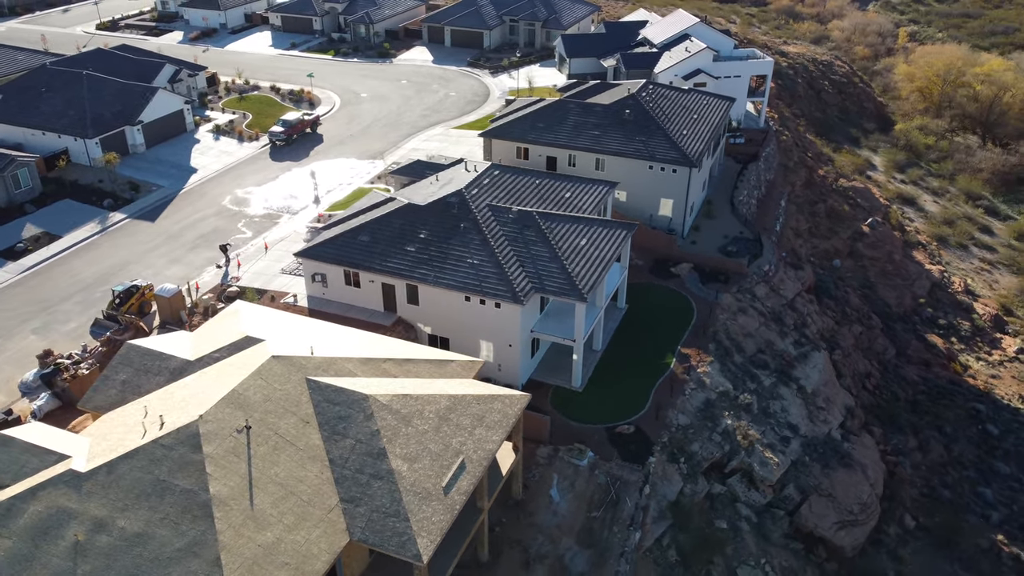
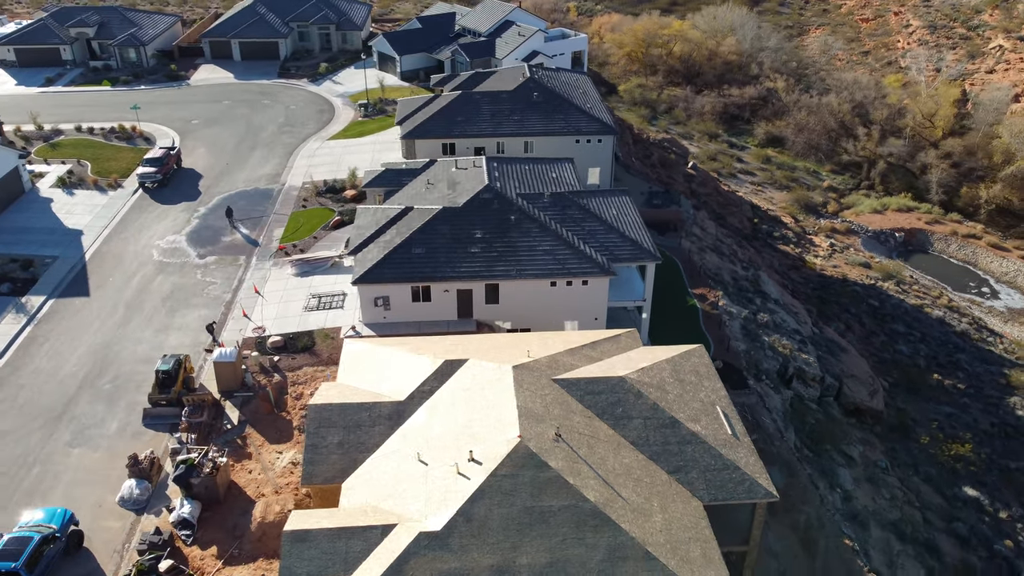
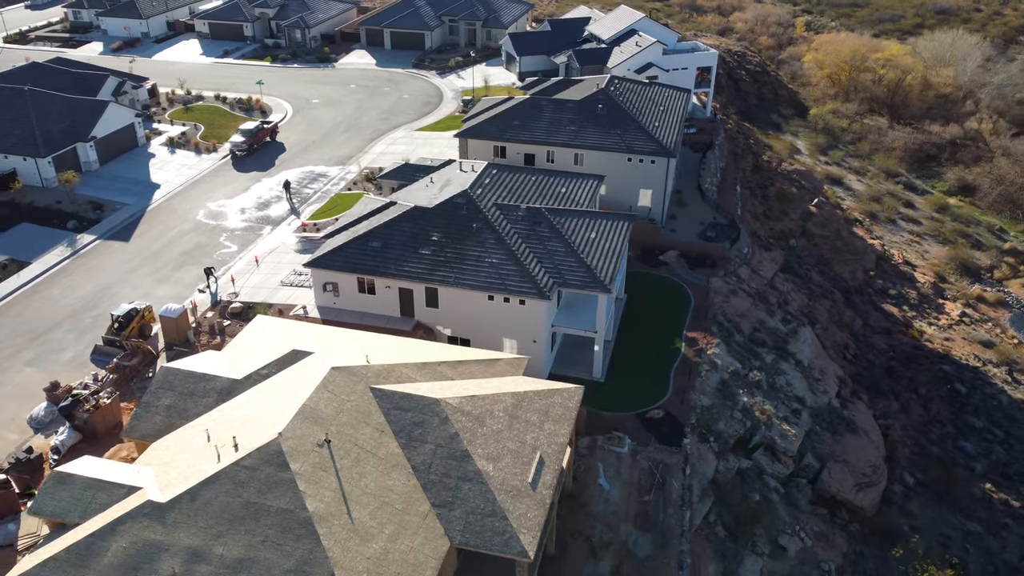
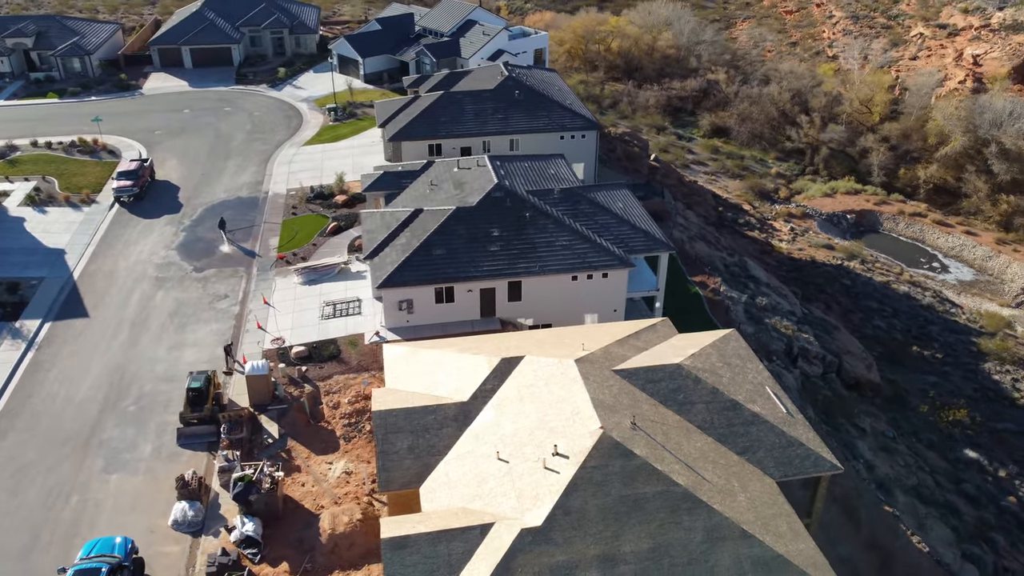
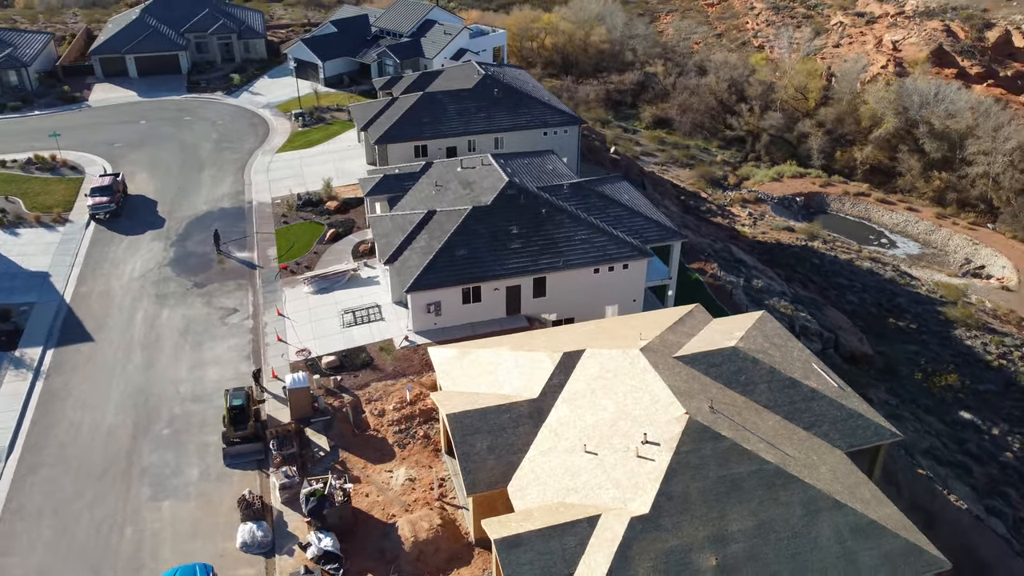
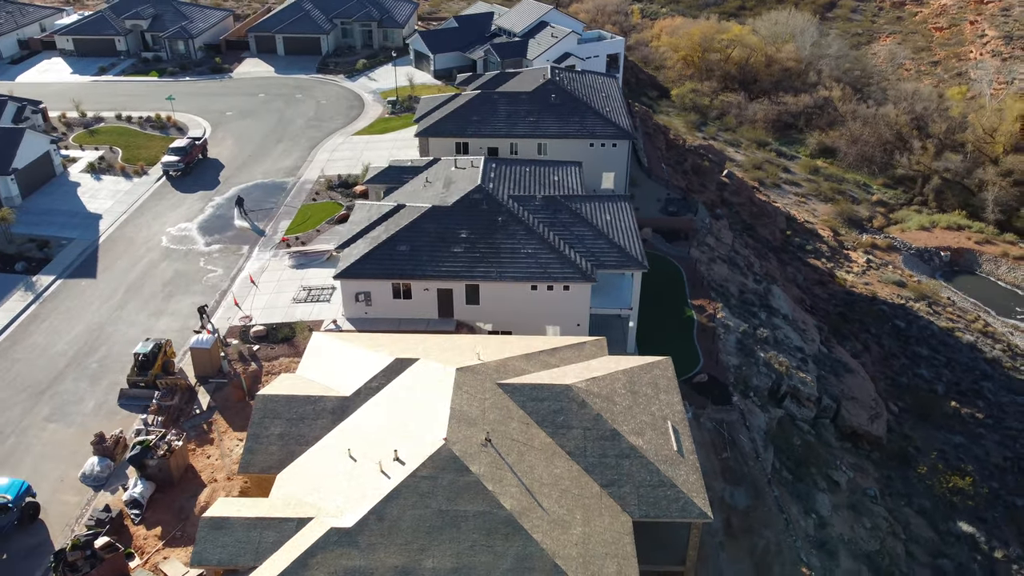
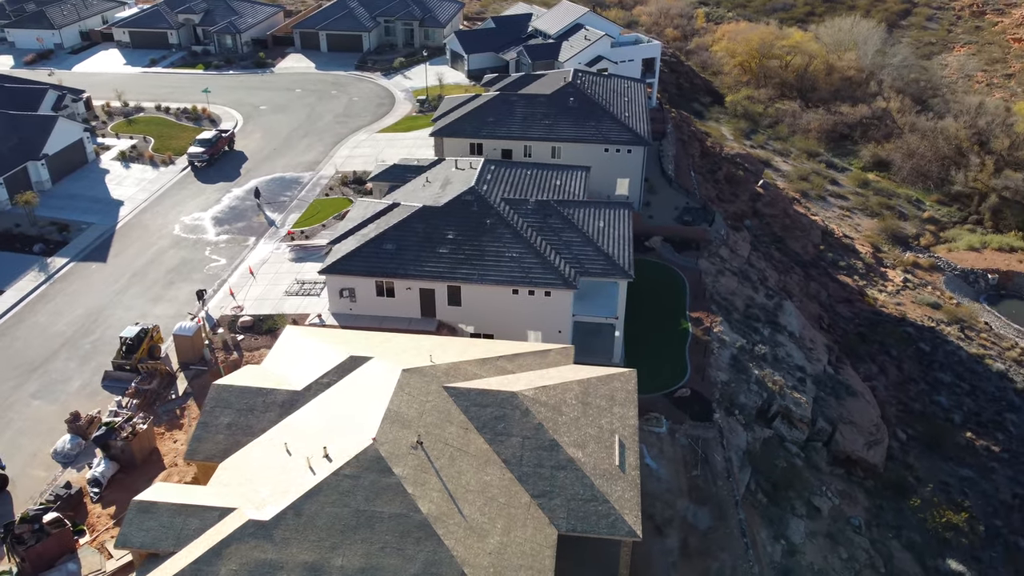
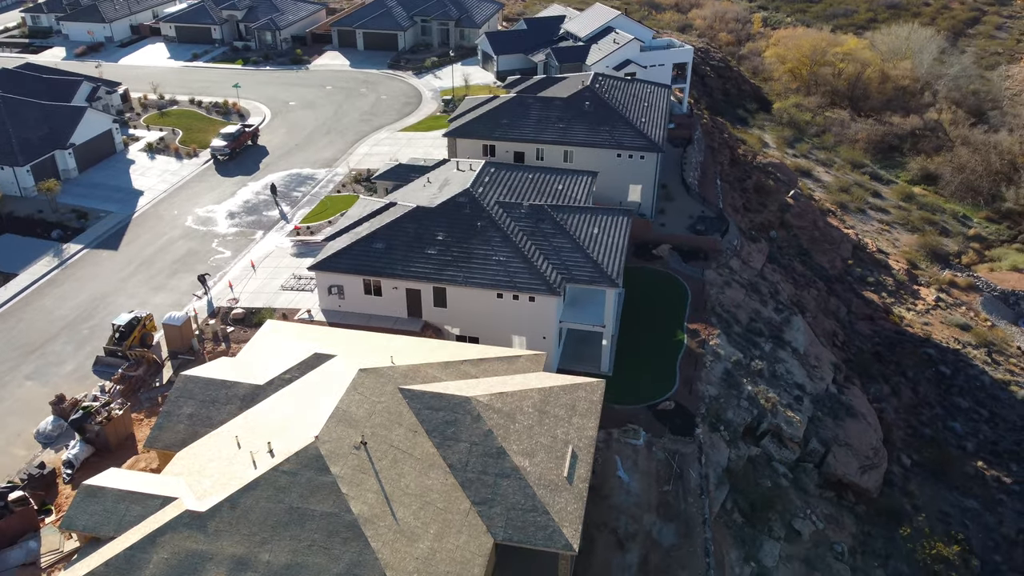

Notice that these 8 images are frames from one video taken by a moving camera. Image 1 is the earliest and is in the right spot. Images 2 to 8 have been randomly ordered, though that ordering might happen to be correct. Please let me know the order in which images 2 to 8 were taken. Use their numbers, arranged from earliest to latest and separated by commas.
3, 8, 7, 6, 2, 4, 5
